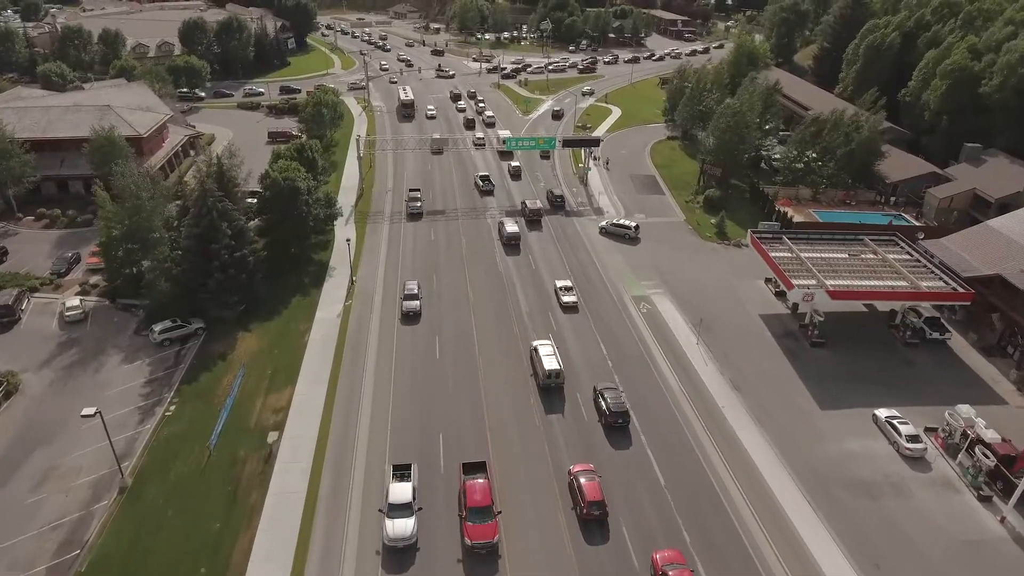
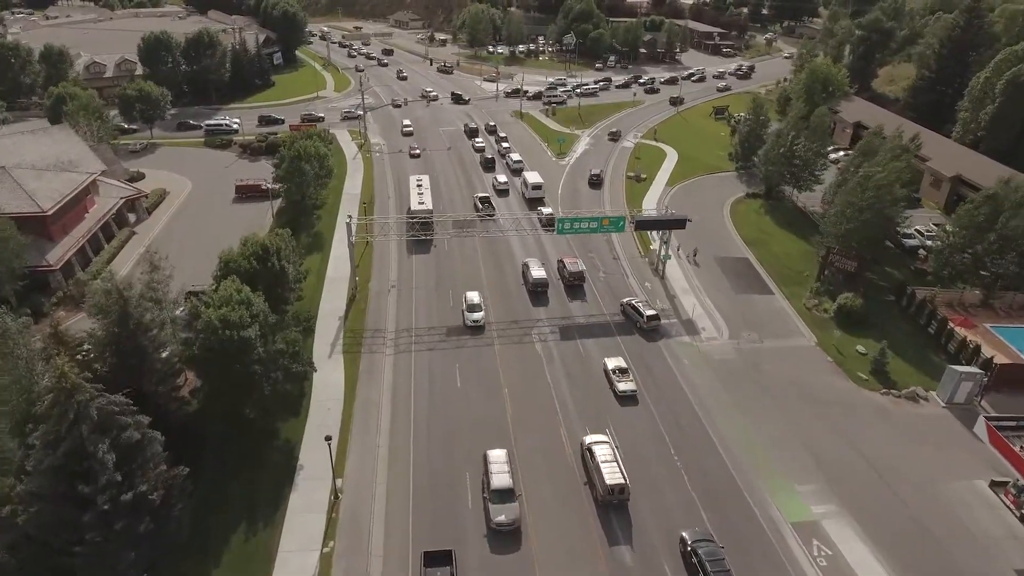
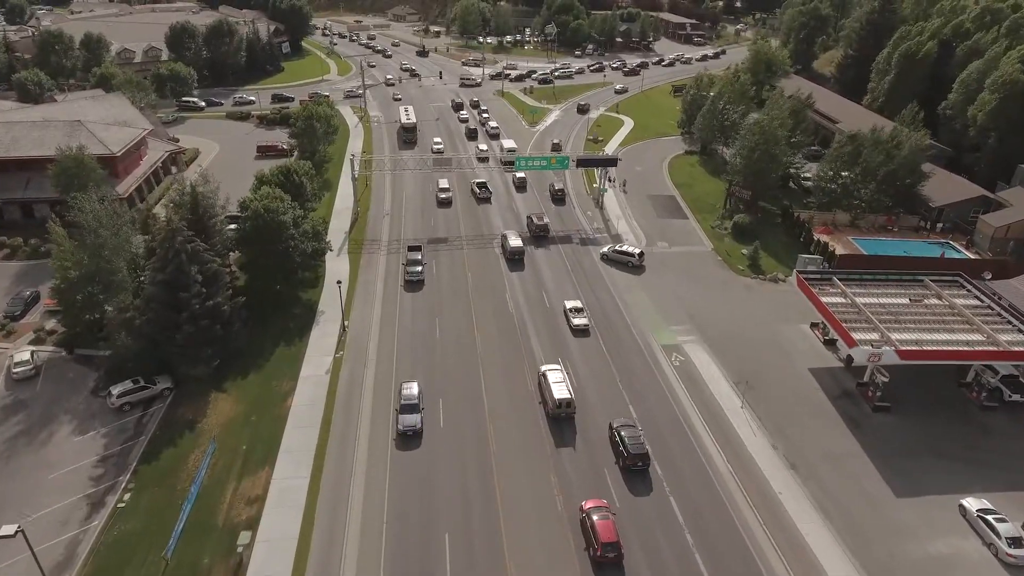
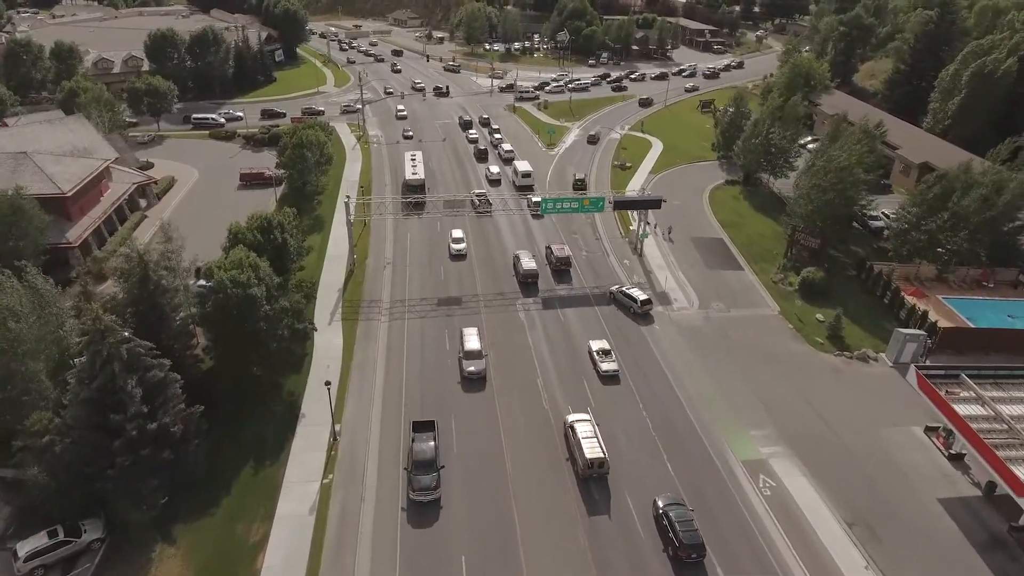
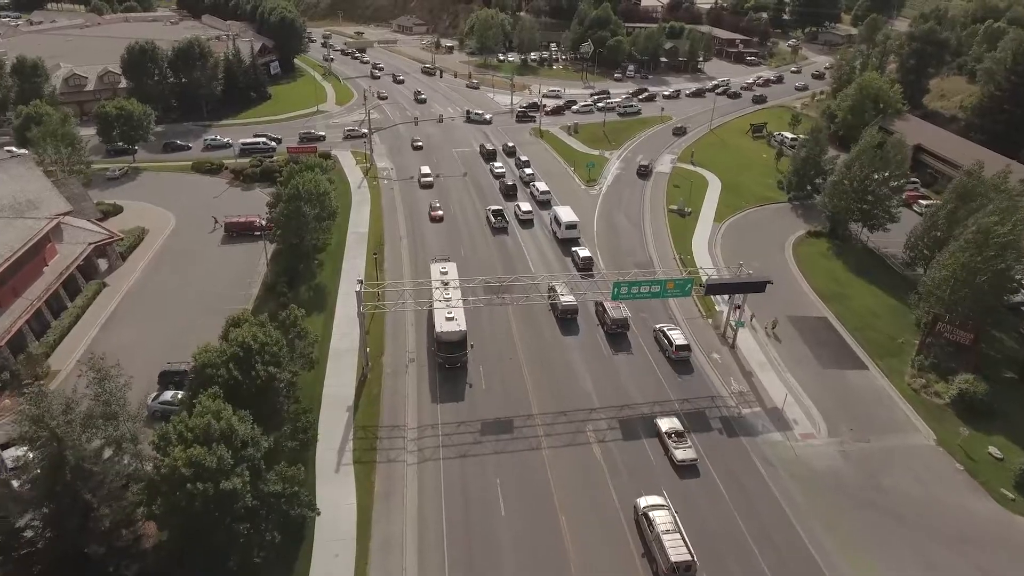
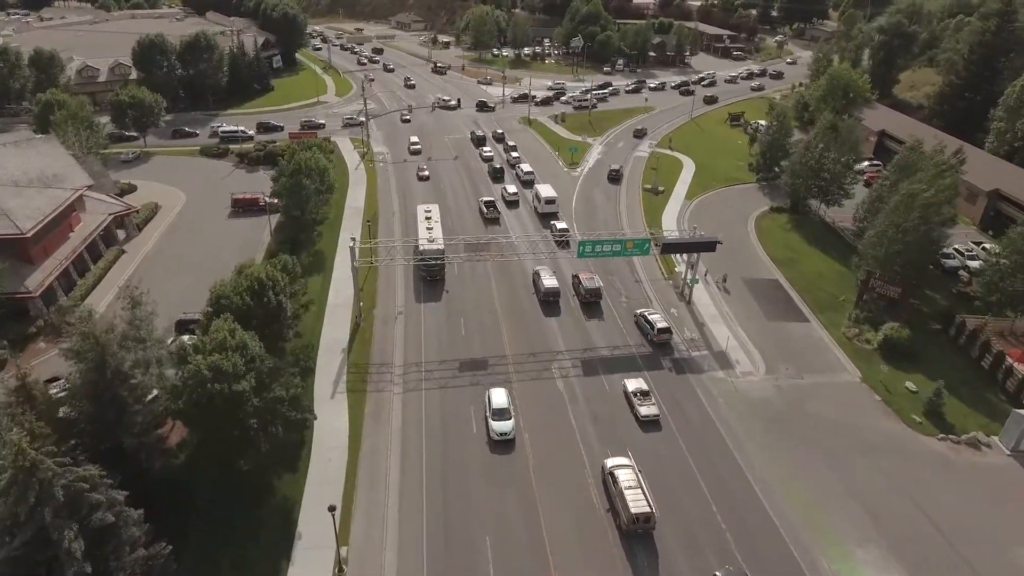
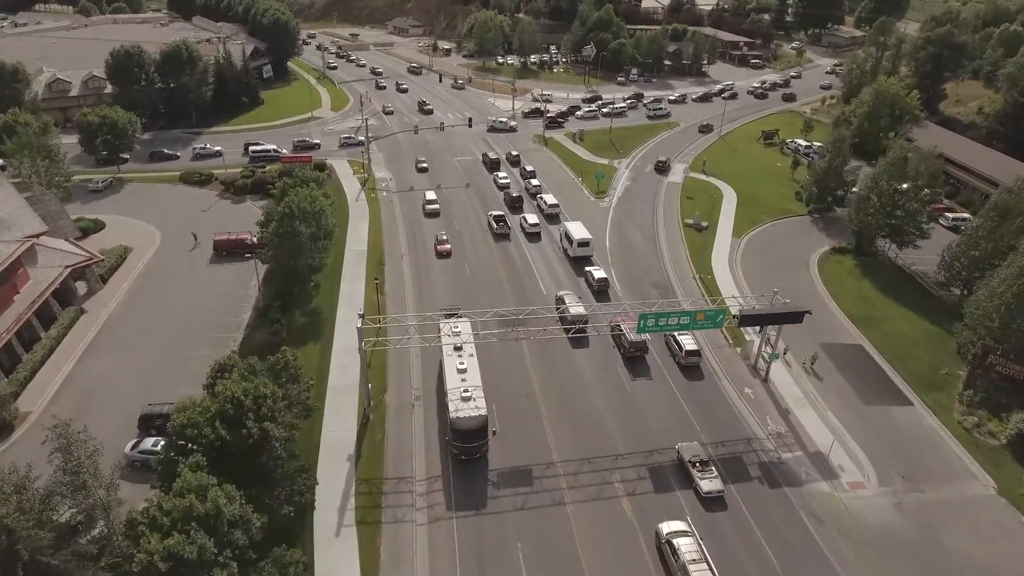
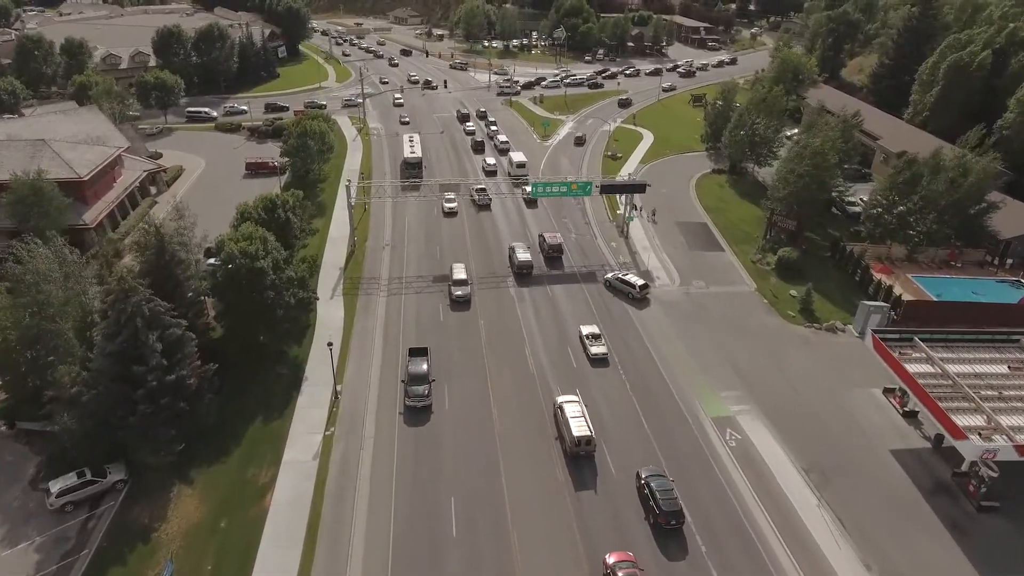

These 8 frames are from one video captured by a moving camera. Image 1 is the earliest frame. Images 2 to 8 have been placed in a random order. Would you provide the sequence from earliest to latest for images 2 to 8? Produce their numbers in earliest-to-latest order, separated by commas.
3, 8, 4, 2, 6, 5, 7
